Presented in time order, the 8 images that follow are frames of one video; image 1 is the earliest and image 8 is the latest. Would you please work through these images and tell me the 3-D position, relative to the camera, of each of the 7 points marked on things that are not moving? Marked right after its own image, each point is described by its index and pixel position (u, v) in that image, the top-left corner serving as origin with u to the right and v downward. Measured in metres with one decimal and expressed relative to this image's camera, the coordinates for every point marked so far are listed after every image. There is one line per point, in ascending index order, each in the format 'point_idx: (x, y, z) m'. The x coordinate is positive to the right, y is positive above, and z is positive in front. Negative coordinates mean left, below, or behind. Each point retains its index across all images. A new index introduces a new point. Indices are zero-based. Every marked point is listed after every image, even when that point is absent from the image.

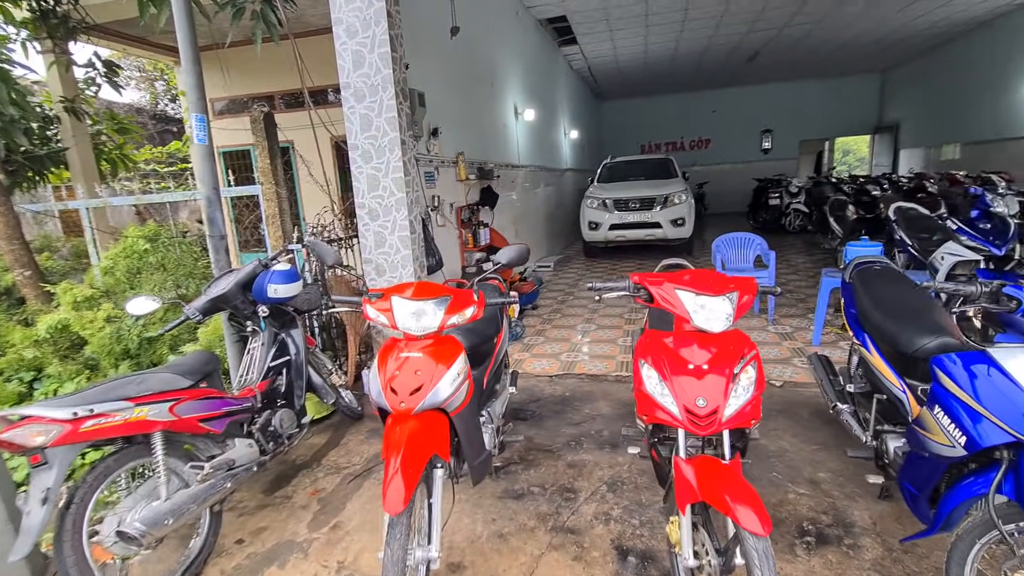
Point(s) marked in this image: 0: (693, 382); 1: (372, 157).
0: (+0.6, -0.3, +1.5) m
1: (-1.0, +0.9, +3.5) m
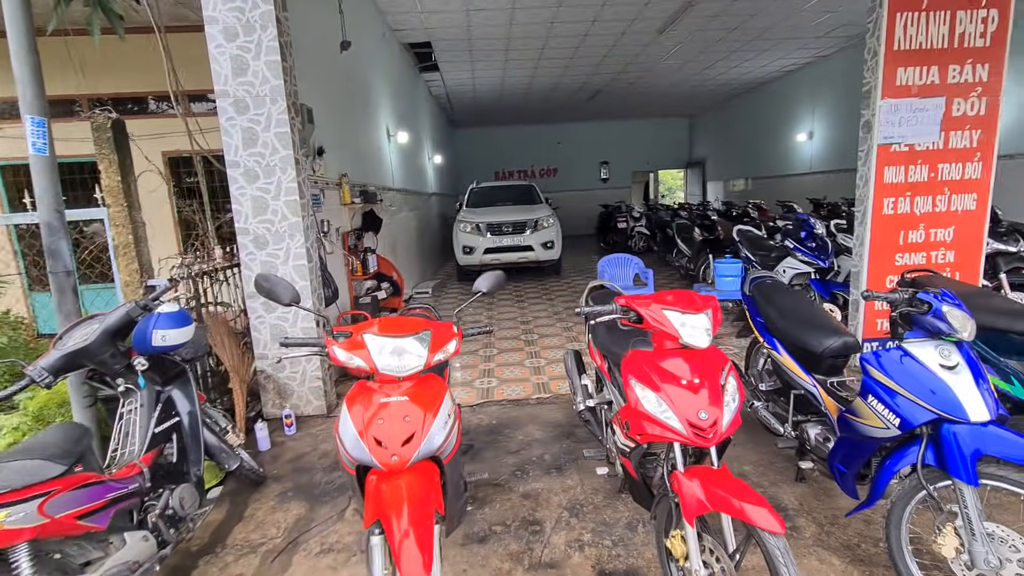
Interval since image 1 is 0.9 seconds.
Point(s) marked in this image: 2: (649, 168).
0: (+0.6, -0.3, +1.6) m
1: (-1.6, +0.7, +3.1) m
2: (+4.5, +4.0, +16.5) m
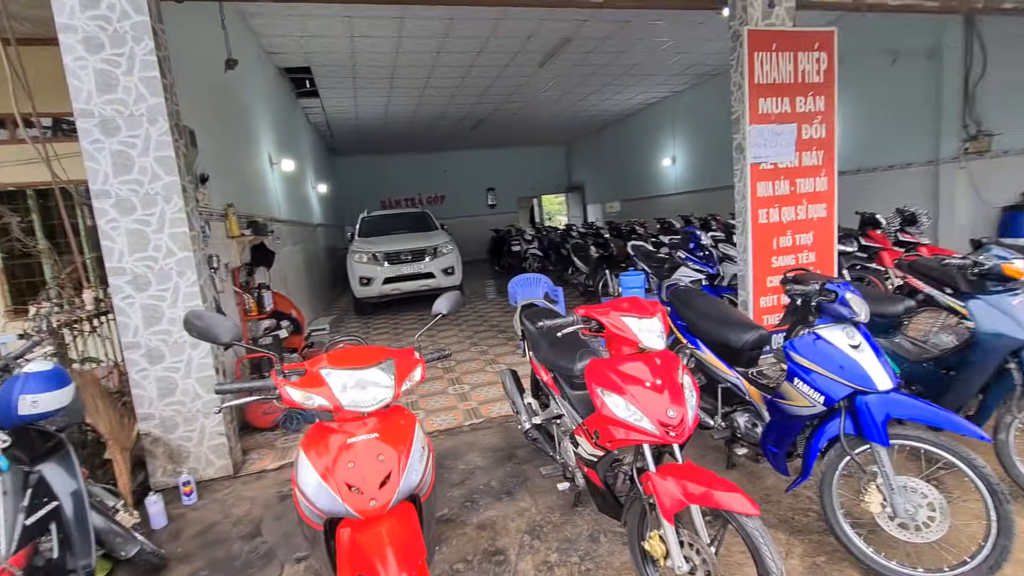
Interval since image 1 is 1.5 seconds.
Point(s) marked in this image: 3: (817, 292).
0: (+0.5, -0.4, +1.6) m
1: (-2.0, +0.4, +2.7) m
2: (+0.7, +3.3, +17.2) m
3: (+1.3, 0.0, +2.1) m
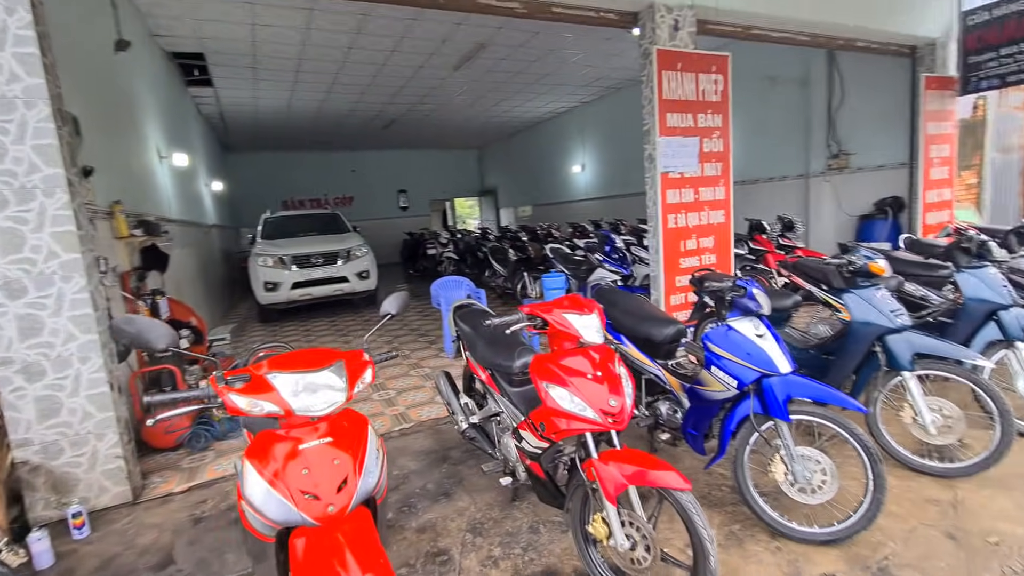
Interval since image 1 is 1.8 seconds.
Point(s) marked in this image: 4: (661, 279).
0: (+0.3, -0.3, +1.7) m
1: (-2.4, +0.4, +2.3) m
2: (-2.3, +3.2, +17.1) m
3: (+1.0, 0.0, +2.4) m
4: (+1.2, +0.1, +4.0) m
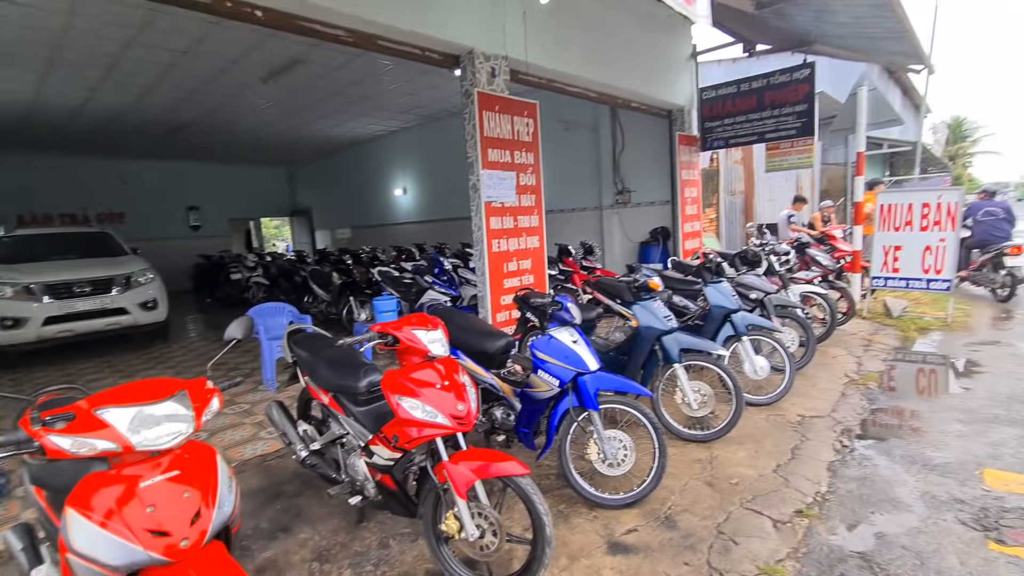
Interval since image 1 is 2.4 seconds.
0: (-0.3, -0.4, +1.9) m
1: (-3.0, +0.2, +1.6) m
2: (-8.2, +2.3, +15.6) m
3: (+0.2, -0.1, +2.8) m
4: (-0.2, -0.1, +4.4) m
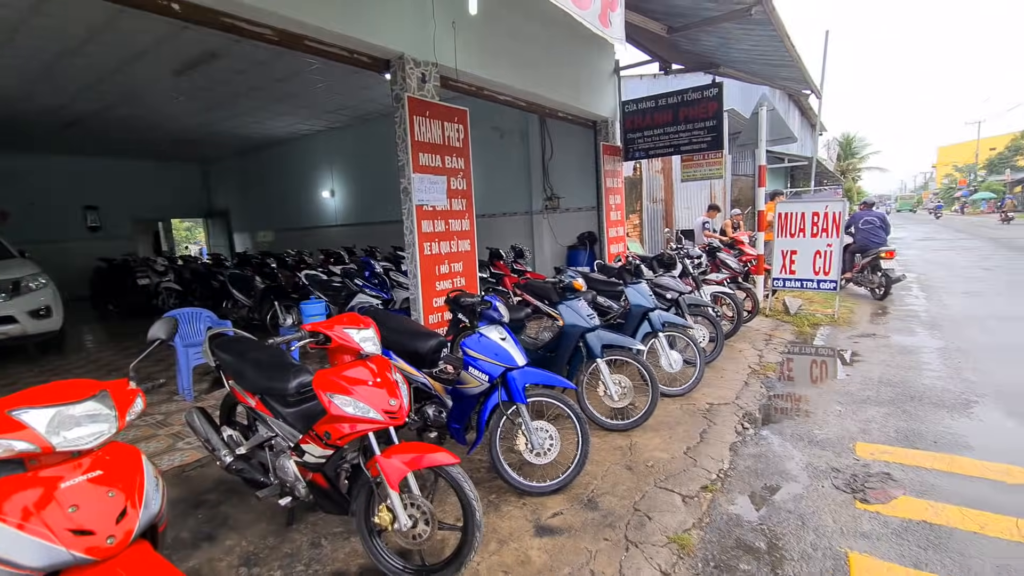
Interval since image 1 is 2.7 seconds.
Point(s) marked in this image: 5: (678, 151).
0: (-0.5, -0.4, +2.0) m
1: (-3.2, +0.2, +1.3) m
2: (-10.2, +2.1, +14.5) m
3: (-0.2, -0.1, +2.9) m
4: (-0.8, -0.1, +4.5) m
5: (+2.3, +1.9, +6.7) m
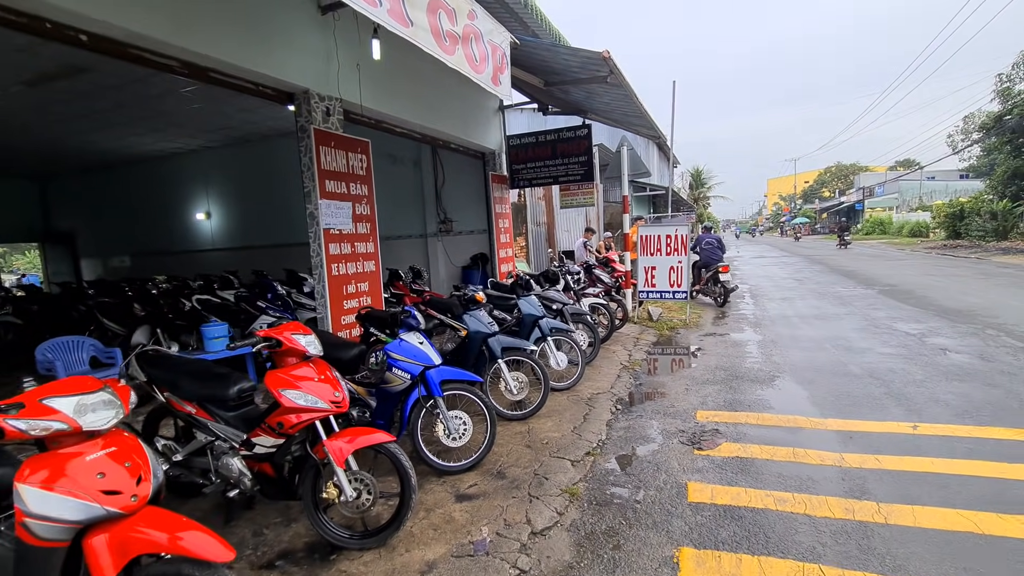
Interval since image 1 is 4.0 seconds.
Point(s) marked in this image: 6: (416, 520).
0: (-0.9, -0.5, +2.3) m
1: (-3.4, +0.1, +1.1) m
2: (-13.2, +1.2, +12.4) m
3: (-0.8, -0.2, +3.3) m
4: (-1.7, -0.3, +4.7) m
5: (+0.7, +1.6, +7.7) m
6: (-0.5, -1.2, +2.6) m
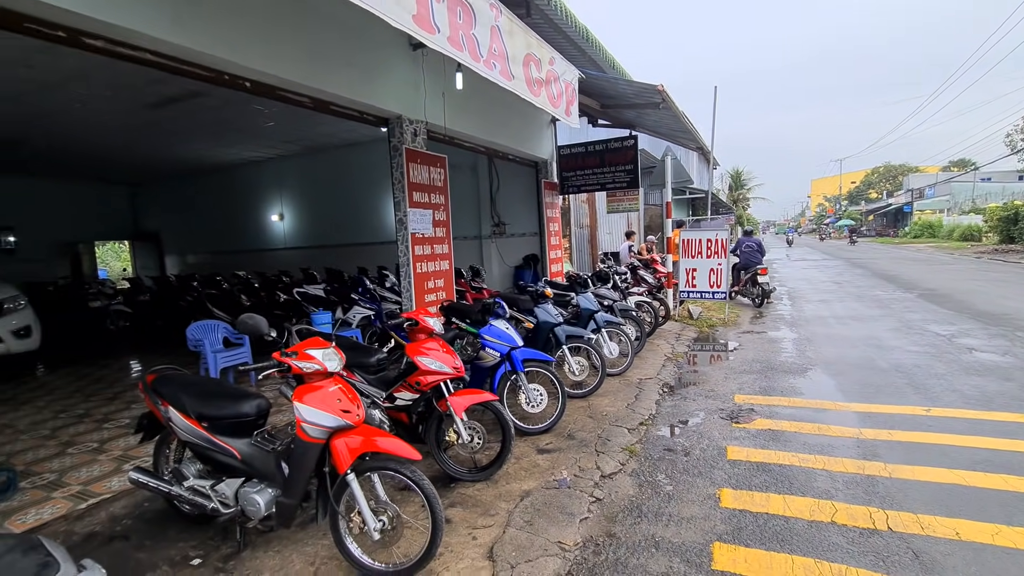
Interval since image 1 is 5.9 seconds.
0: (-0.4, -0.4, +3.1) m
1: (-3.0, +0.2, +2.0) m
2: (-12.0, +1.4, +14.0) m
3: (-0.2, -0.1, +4.0) m
4: (-1.1, -0.2, +5.5) m
5: (+1.6, +1.7, +8.3) m
6: (0.0, -1.2, +3.3) m
